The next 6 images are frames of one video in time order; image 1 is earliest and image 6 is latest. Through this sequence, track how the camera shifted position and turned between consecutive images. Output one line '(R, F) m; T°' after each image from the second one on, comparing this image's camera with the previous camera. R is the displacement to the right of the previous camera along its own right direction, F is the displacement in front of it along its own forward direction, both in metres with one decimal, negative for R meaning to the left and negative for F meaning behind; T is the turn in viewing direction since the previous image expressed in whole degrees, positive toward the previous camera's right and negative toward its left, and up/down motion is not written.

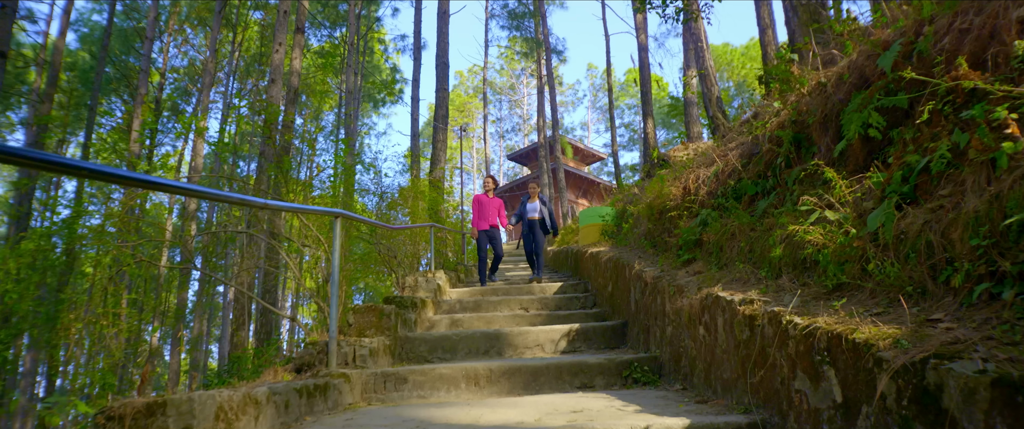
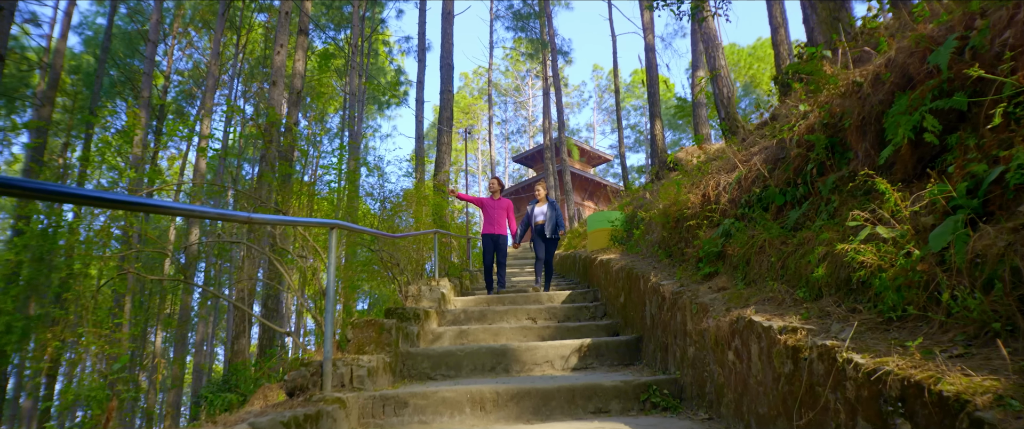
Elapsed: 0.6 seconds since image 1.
(0.0, +0.2) m; -1°
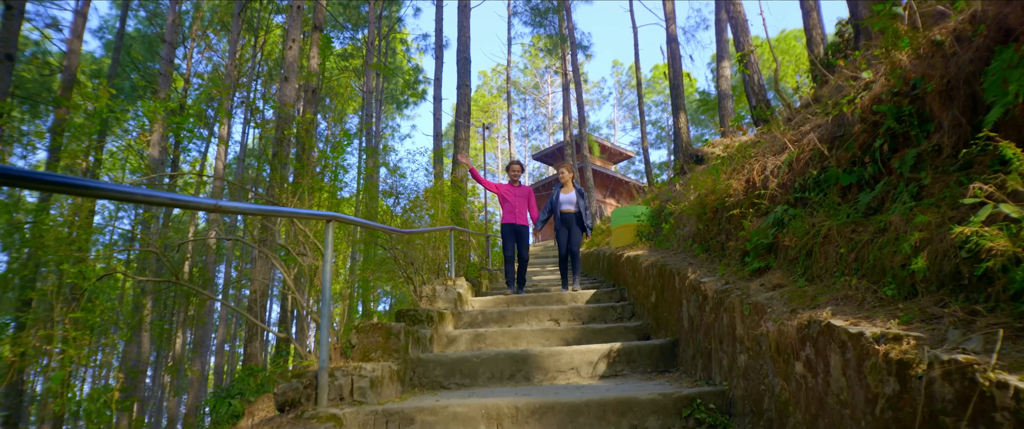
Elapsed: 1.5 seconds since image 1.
(0.0, +0.4) m; -2°
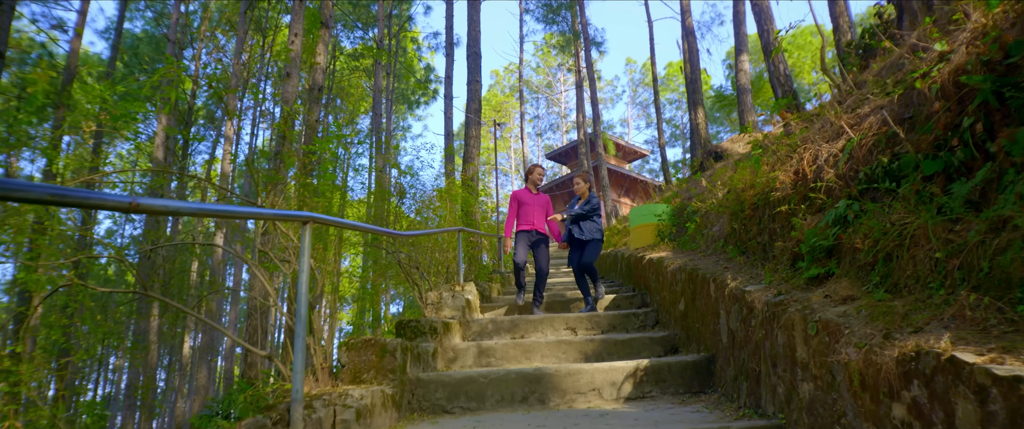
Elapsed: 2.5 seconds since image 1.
(0.0, +0.4) m; -1°
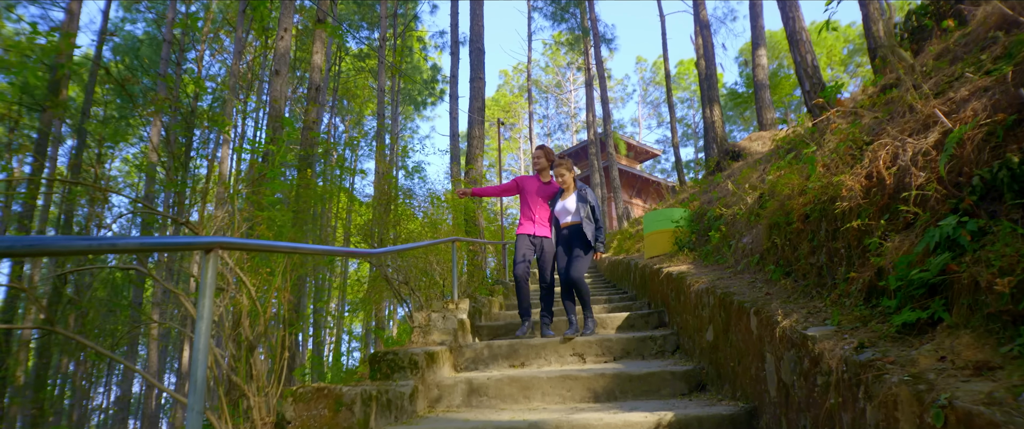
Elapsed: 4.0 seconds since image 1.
(+0.1, +0.6) m; -1°
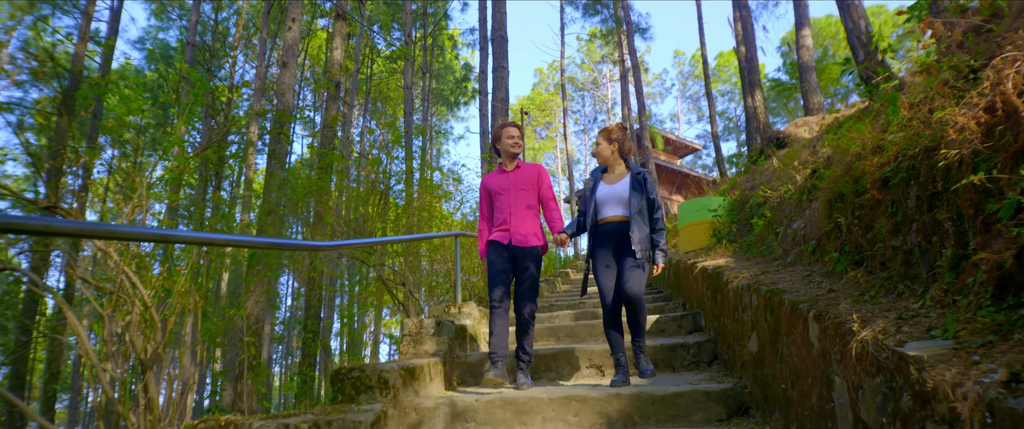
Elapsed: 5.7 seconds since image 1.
(+0.3, +0.7) m; -4°
